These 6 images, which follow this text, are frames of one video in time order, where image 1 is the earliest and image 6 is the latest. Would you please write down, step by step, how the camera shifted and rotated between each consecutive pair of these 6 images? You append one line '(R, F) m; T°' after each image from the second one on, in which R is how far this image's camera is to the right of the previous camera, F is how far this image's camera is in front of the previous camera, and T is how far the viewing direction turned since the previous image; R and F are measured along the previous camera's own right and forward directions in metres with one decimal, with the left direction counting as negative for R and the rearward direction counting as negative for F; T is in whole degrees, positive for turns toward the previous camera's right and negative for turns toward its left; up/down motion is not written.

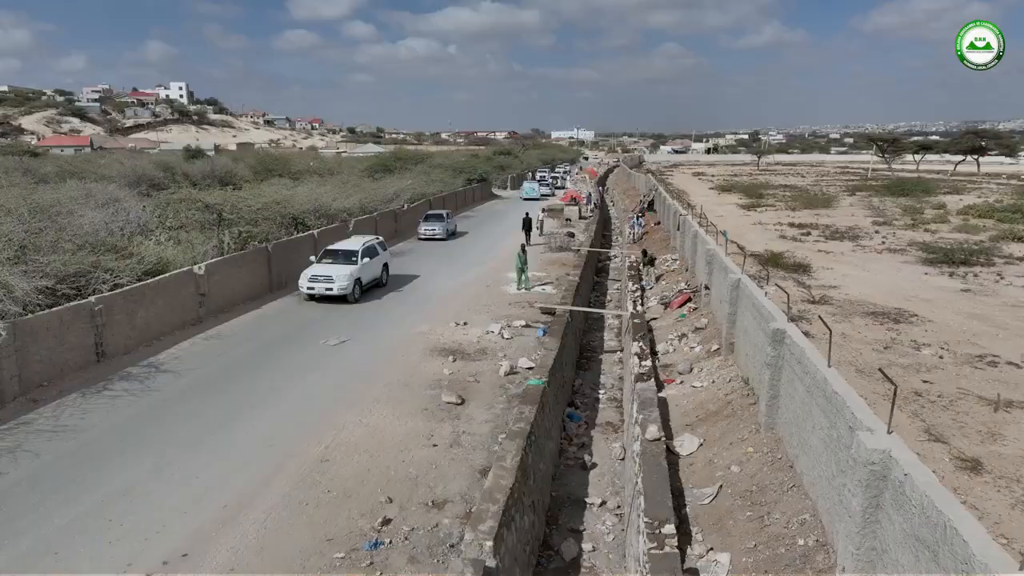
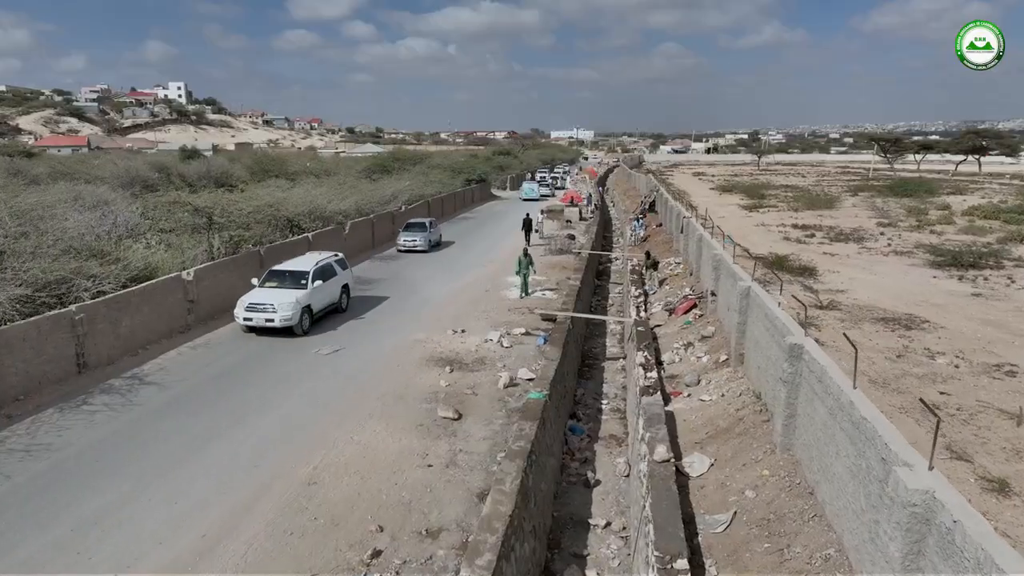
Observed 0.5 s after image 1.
(0.0, +0.5) m; 0°
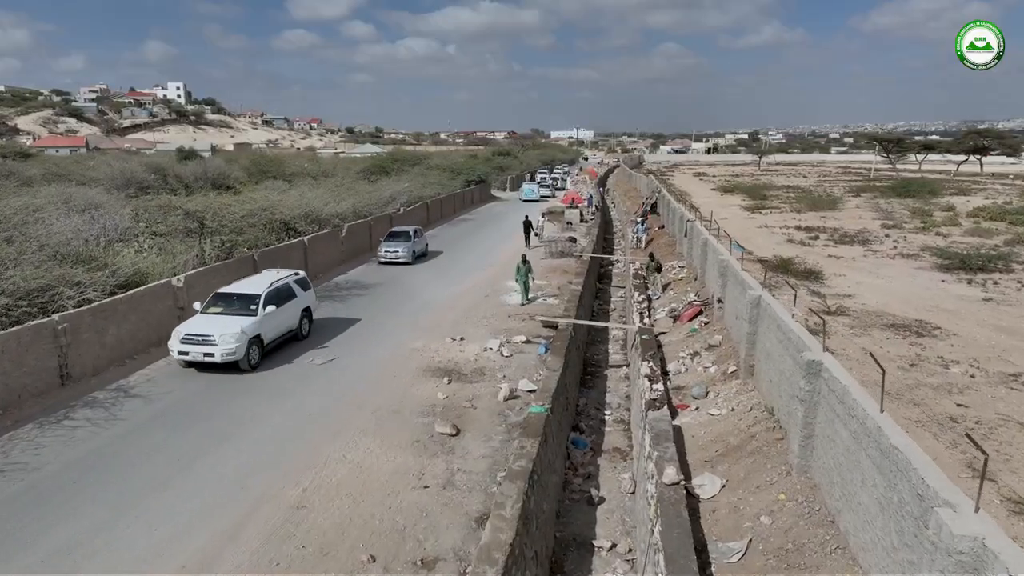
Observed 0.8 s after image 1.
(0.0, +0.4) m; 0°
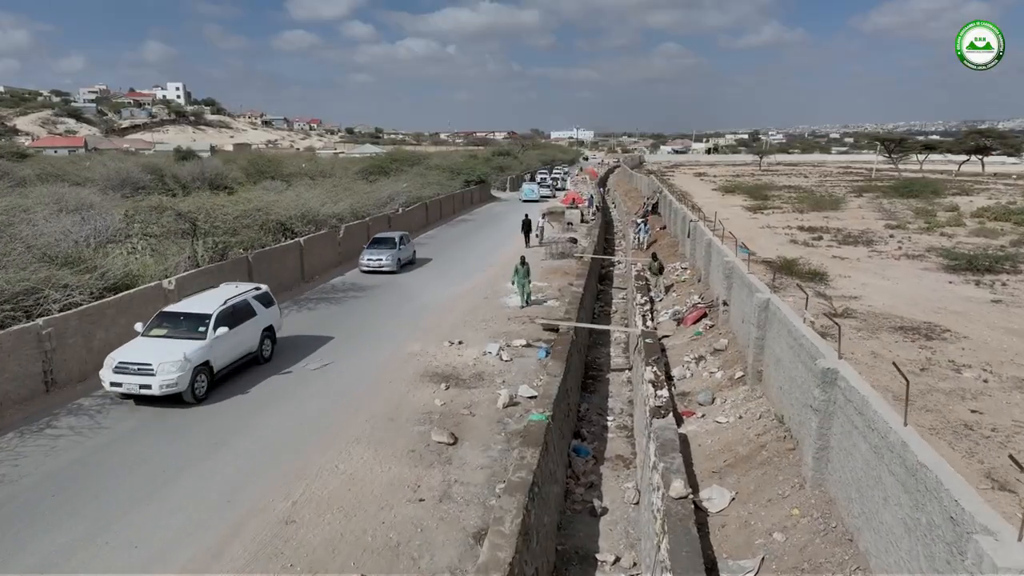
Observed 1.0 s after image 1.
(0.0, +0.4) m; 0°
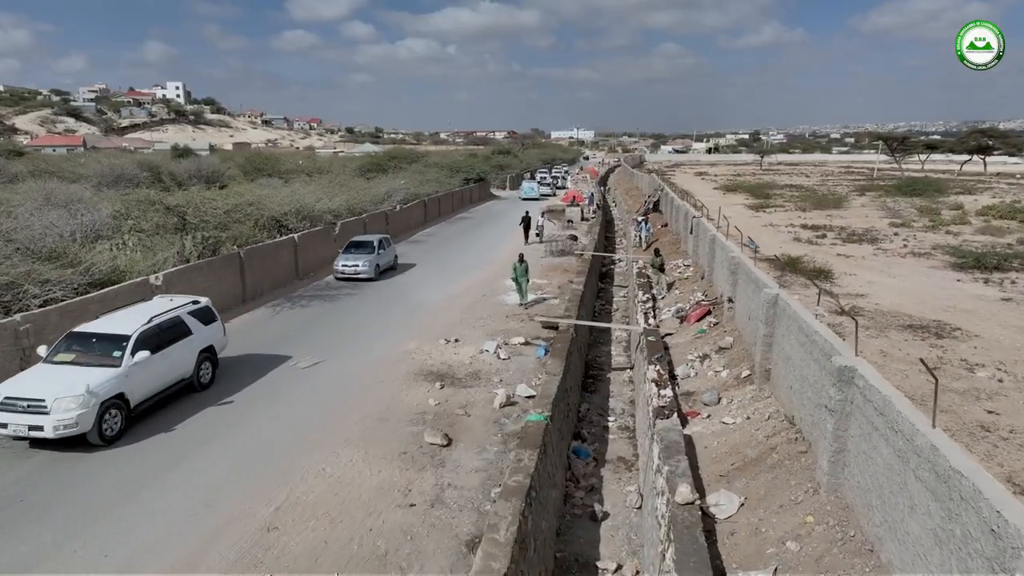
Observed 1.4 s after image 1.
(0.0, +0.4) m; 0°
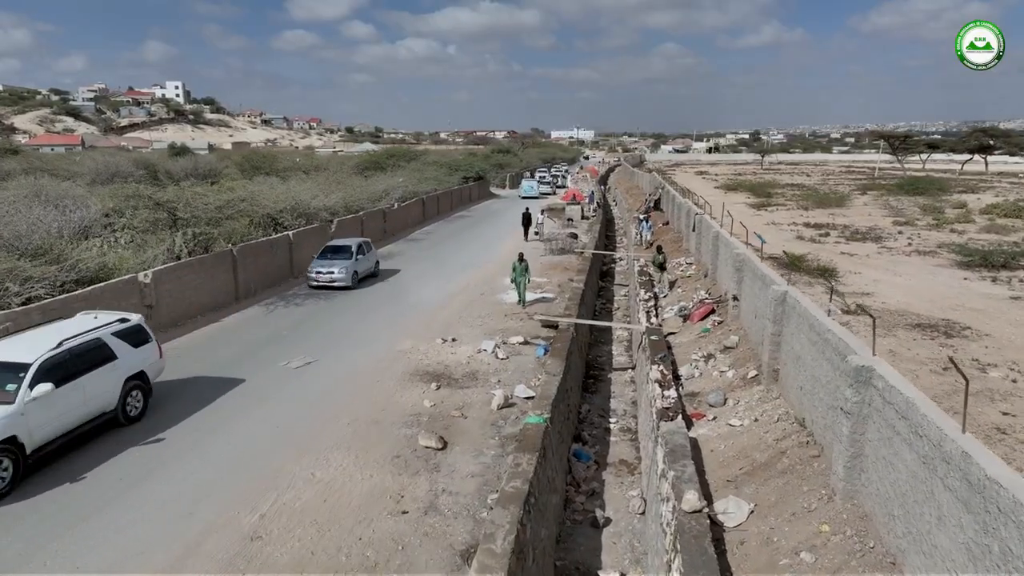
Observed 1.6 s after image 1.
(0.0, +0.4) m; 0°
